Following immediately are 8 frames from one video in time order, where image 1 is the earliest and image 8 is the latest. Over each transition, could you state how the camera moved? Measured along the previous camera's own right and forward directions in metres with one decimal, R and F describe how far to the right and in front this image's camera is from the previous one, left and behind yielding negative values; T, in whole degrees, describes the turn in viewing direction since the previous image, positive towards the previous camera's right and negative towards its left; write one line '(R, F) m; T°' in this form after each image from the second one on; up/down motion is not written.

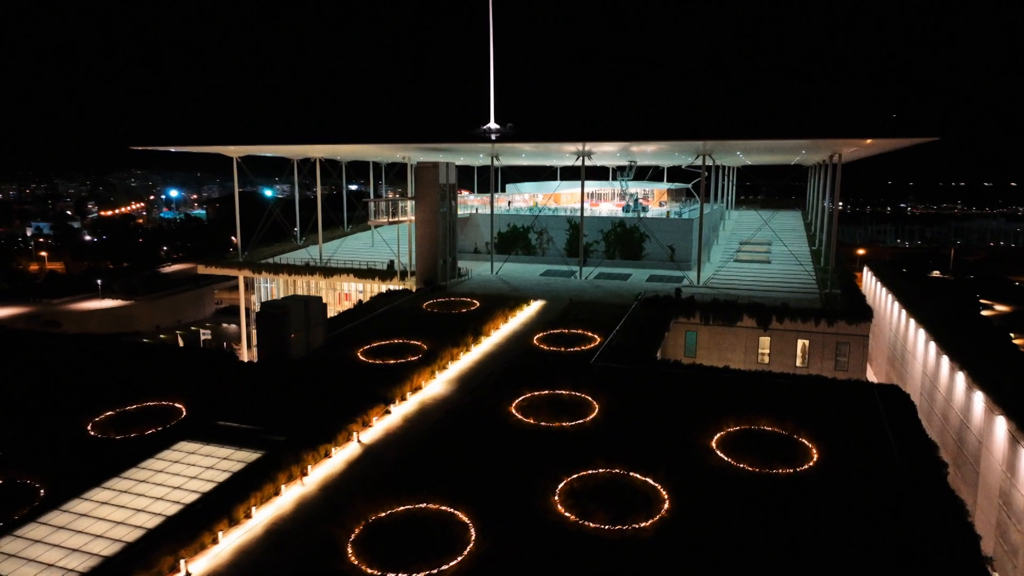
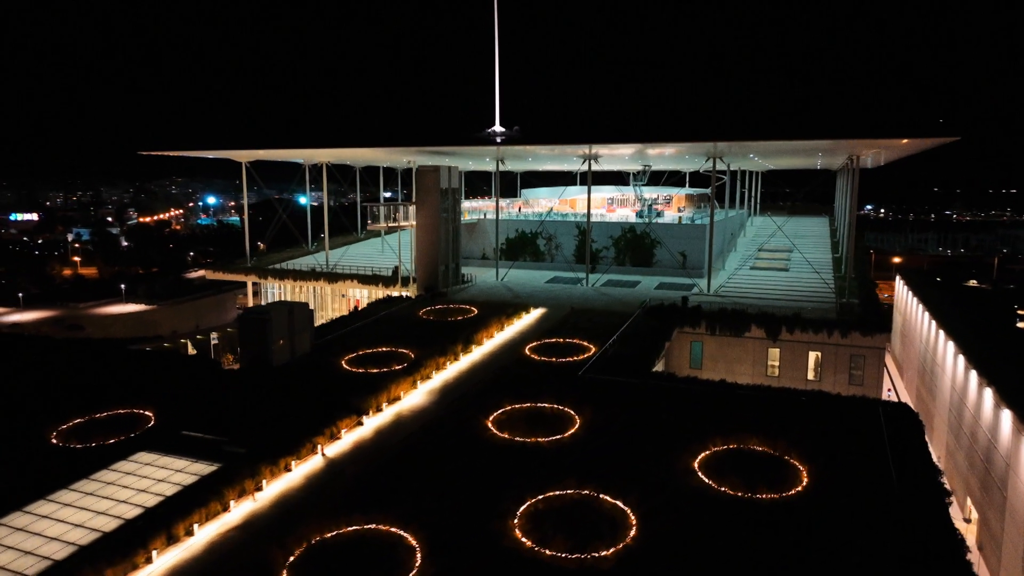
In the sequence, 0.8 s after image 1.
(+1.0, +0.7) m; -3°
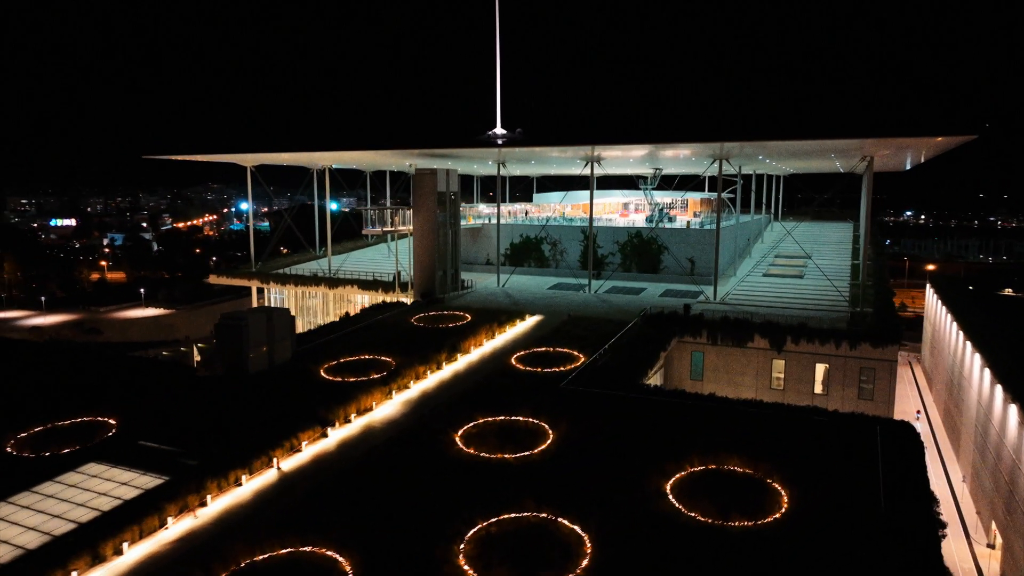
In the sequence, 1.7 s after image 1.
(+1.1, +0.7) m; -3°
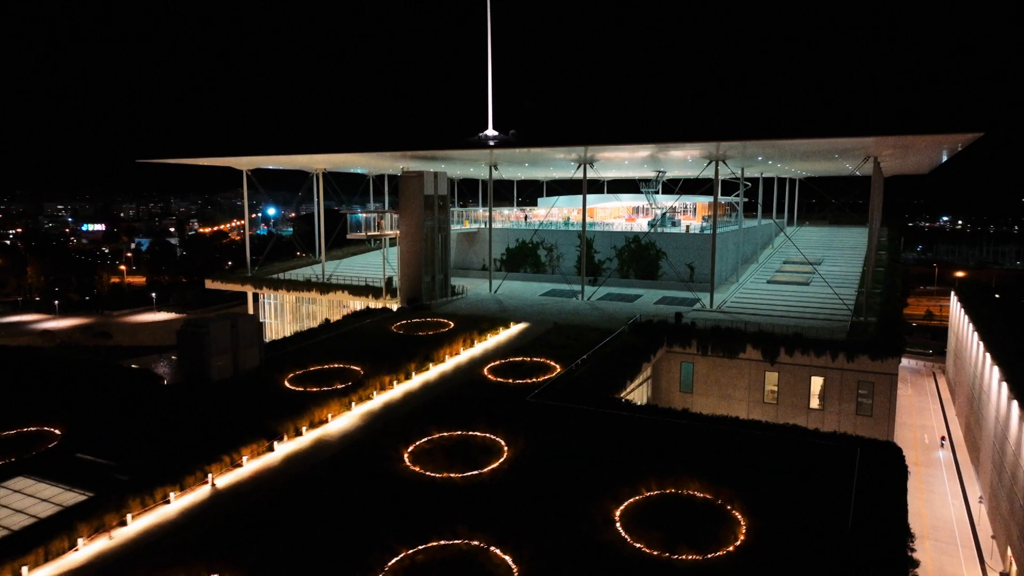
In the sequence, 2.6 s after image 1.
(+1.2, +0.7) m; -2°
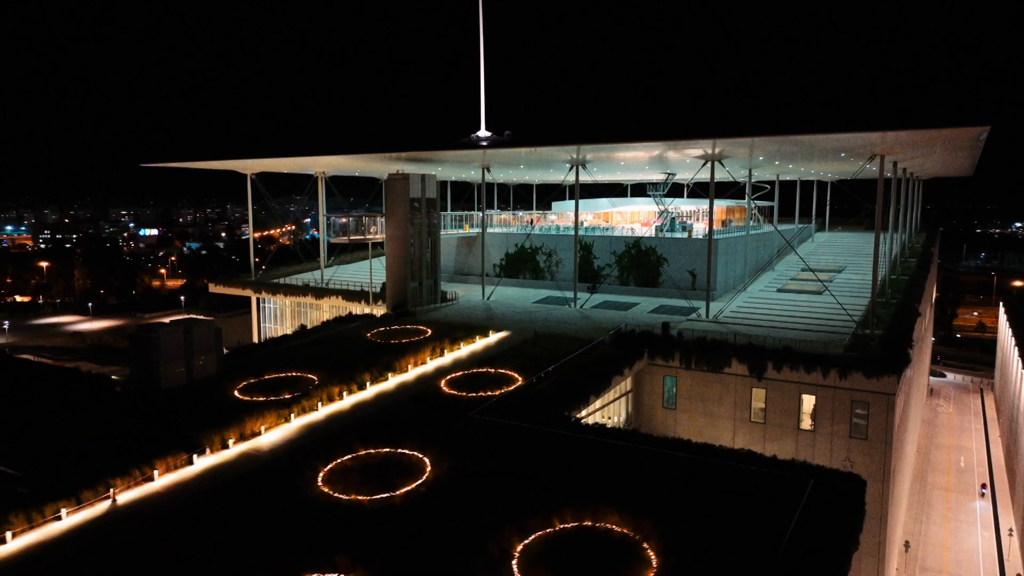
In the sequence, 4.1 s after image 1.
(+2.0, +0.9) m; -4°
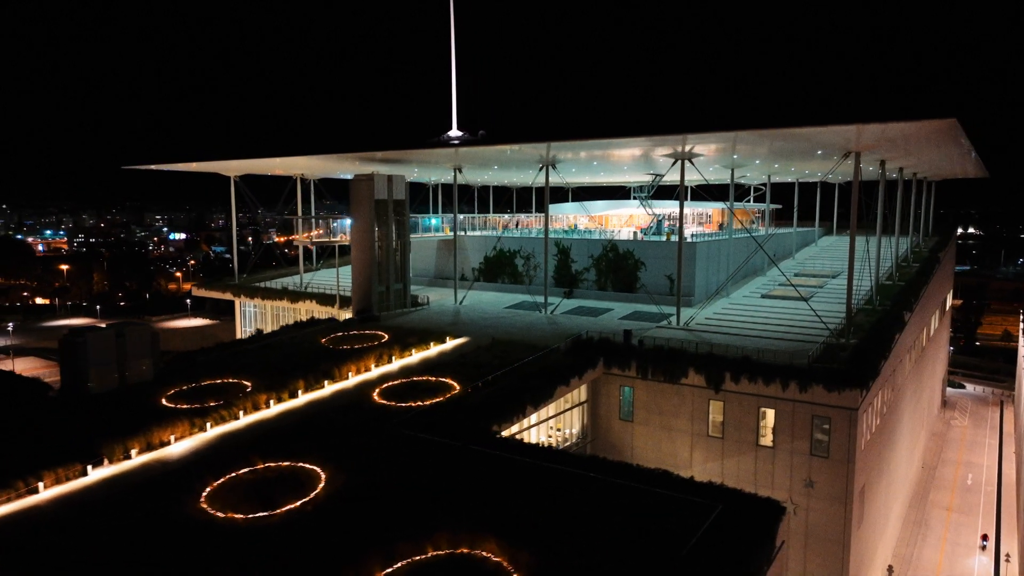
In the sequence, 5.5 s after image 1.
(+2.0, +0.8) m; -2°
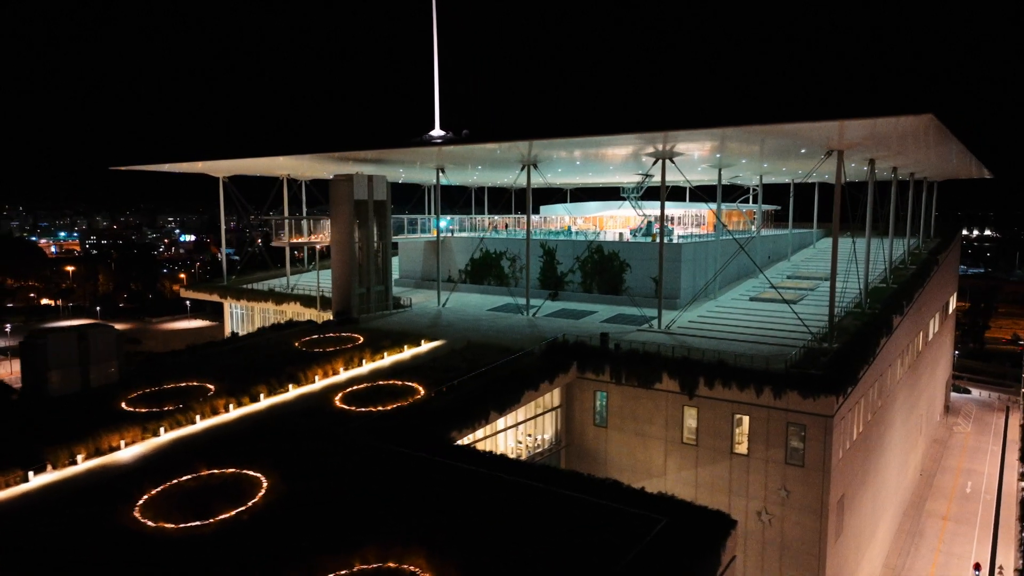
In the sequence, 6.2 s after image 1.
(+0.9, +0.4) m; -1°
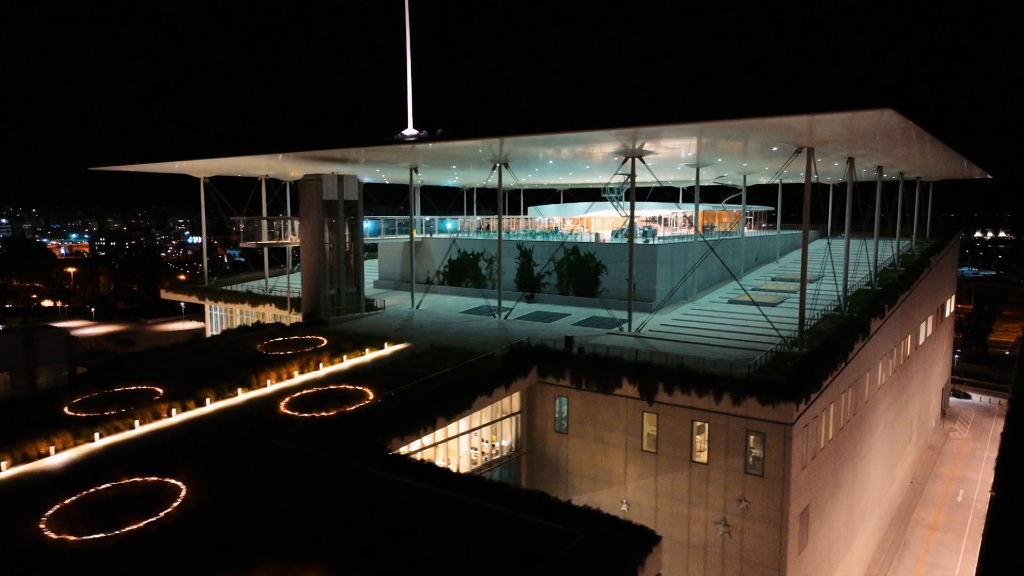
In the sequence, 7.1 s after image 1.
(+1.2, +0.4) m; -1°
